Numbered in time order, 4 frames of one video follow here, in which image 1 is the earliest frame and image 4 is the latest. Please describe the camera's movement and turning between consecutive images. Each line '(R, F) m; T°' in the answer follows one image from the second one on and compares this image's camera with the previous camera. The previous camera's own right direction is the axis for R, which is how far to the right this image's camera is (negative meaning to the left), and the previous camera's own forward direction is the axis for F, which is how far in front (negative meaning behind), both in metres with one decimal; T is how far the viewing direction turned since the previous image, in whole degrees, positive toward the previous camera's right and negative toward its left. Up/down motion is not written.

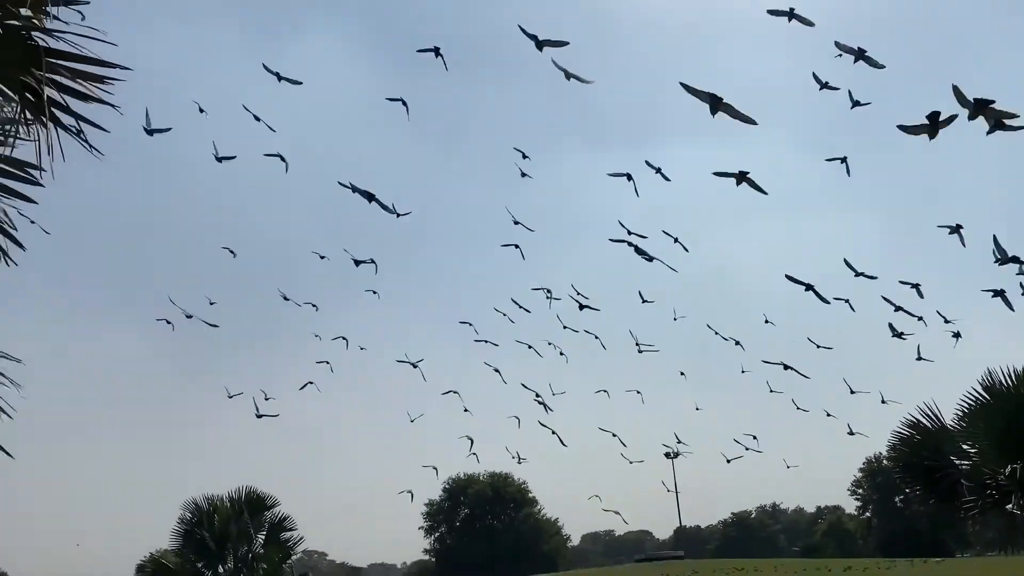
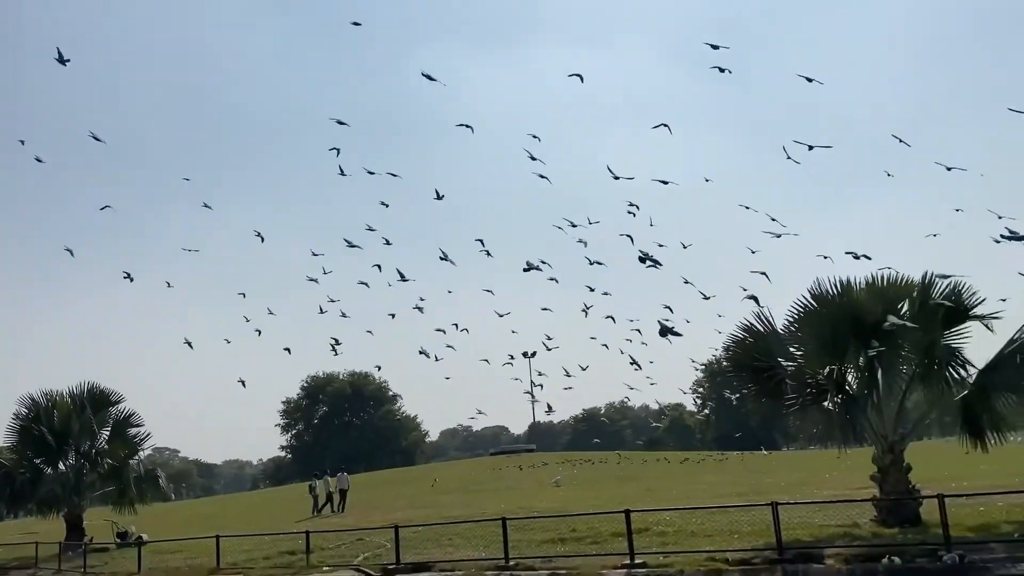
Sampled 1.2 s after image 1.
(+0.8, -0.2) m; +8°
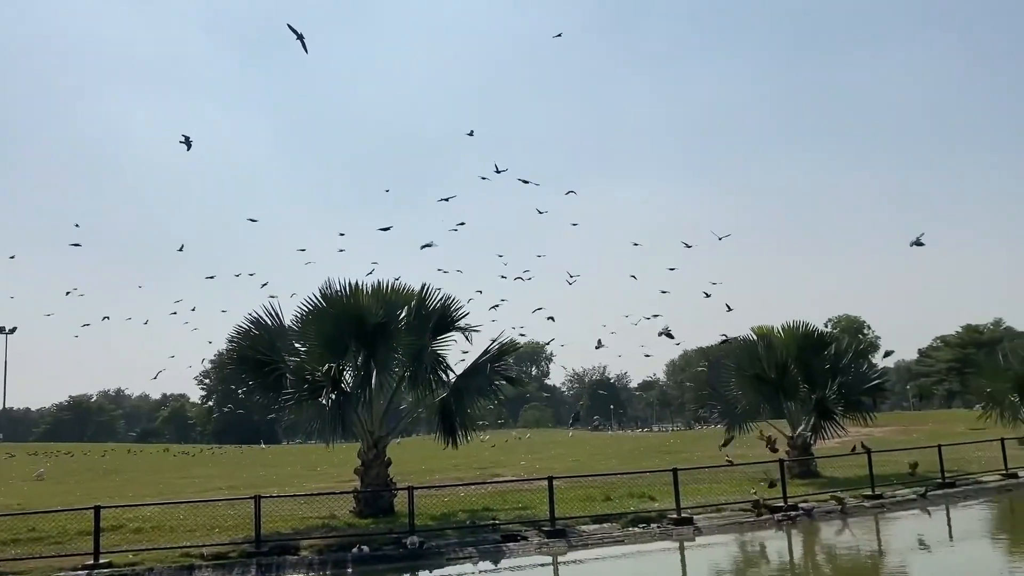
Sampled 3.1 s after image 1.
(+1.1, -0.1) m; +29°
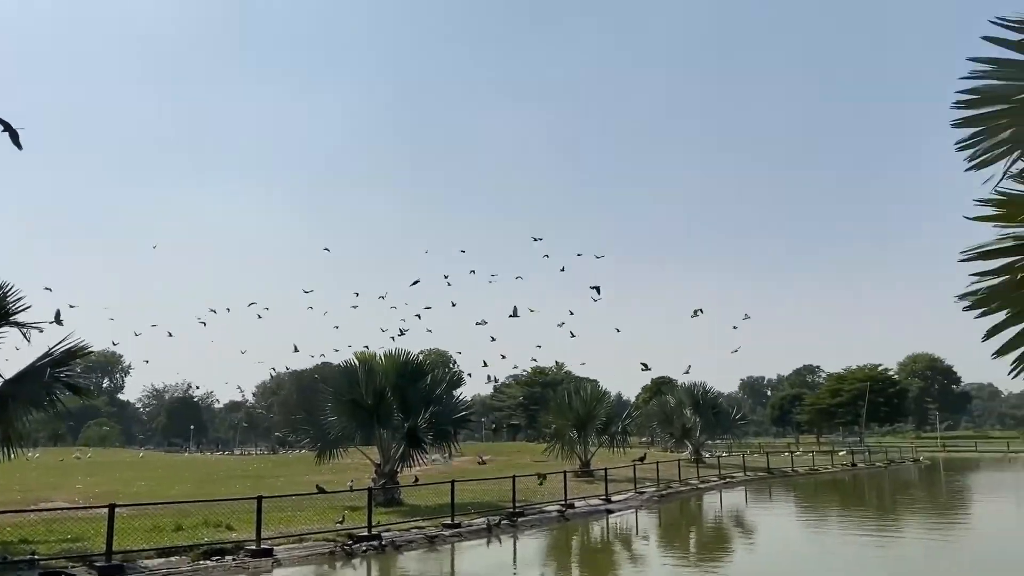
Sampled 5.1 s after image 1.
(-0.1, +2.4) m; +25°
